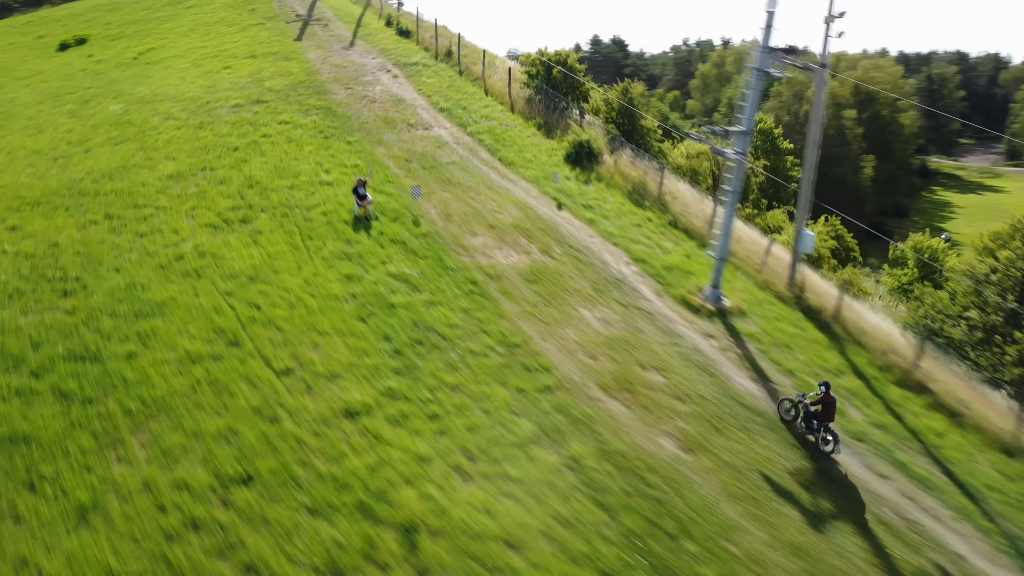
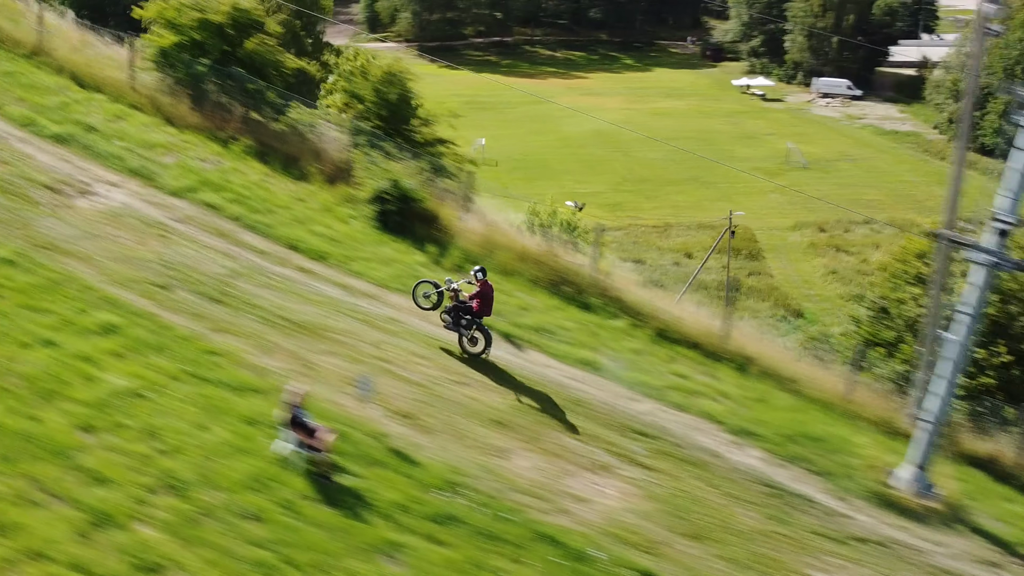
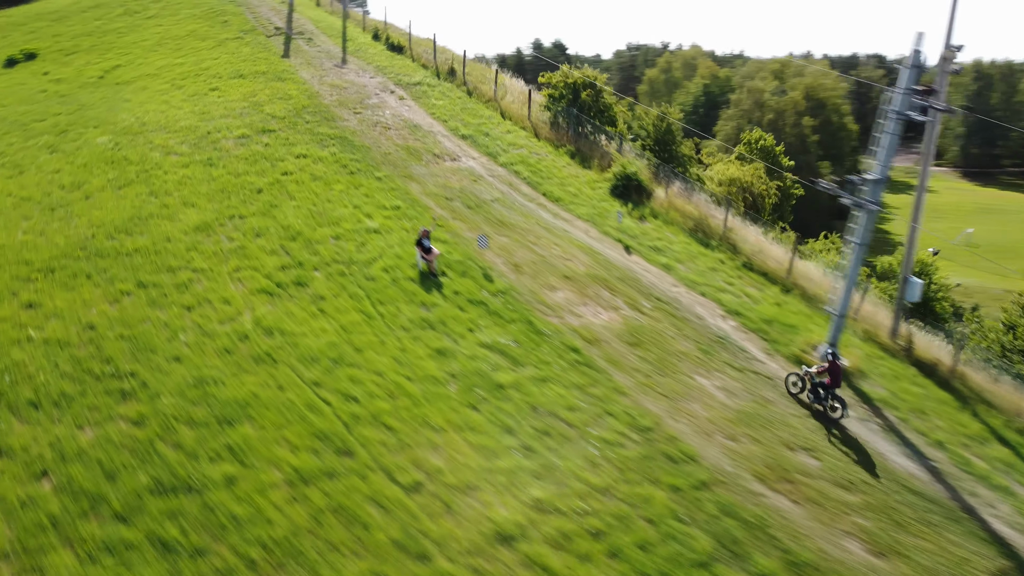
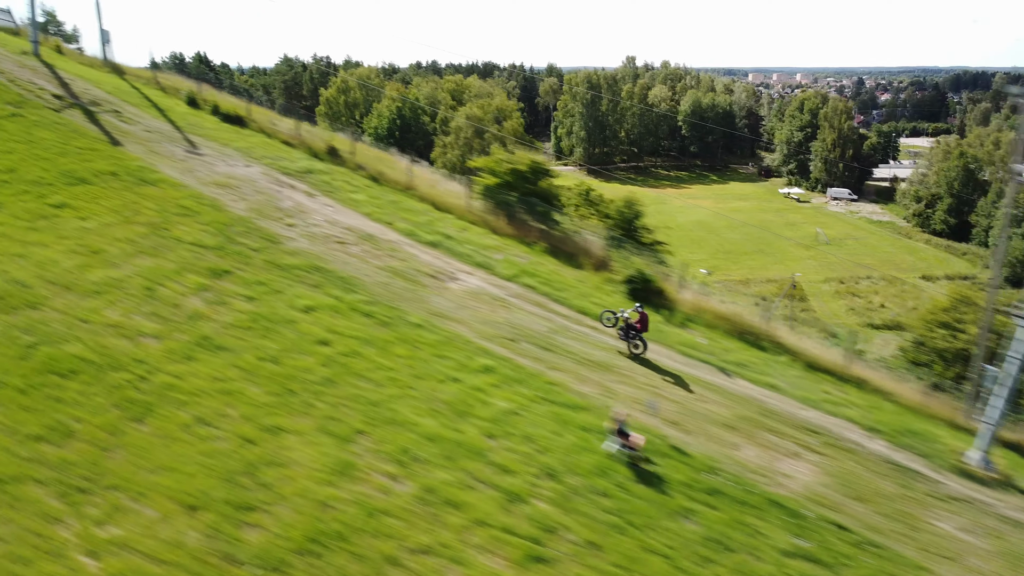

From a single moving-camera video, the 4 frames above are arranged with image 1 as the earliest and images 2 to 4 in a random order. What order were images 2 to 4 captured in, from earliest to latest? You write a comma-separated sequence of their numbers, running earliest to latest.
3, 4, 2
